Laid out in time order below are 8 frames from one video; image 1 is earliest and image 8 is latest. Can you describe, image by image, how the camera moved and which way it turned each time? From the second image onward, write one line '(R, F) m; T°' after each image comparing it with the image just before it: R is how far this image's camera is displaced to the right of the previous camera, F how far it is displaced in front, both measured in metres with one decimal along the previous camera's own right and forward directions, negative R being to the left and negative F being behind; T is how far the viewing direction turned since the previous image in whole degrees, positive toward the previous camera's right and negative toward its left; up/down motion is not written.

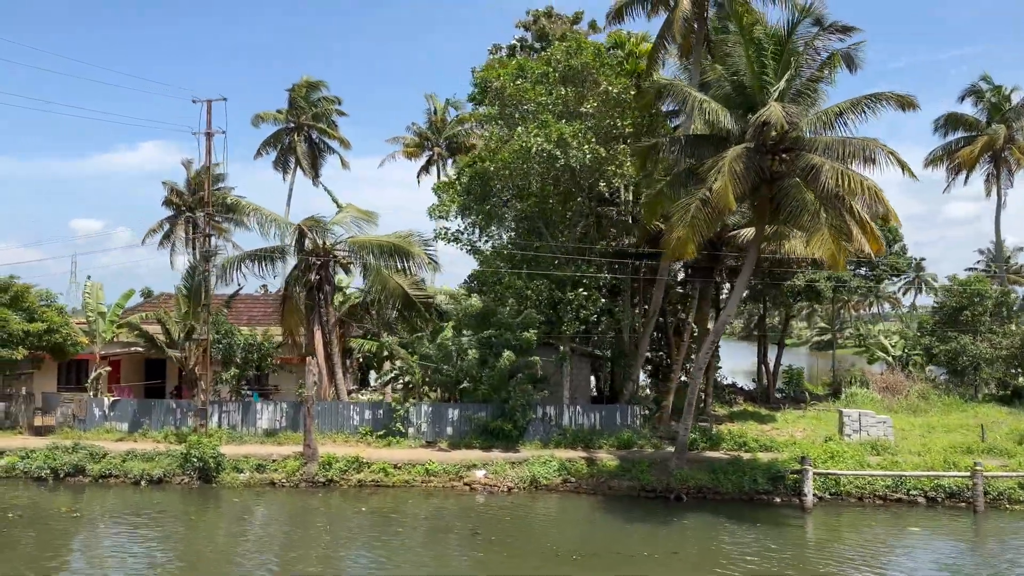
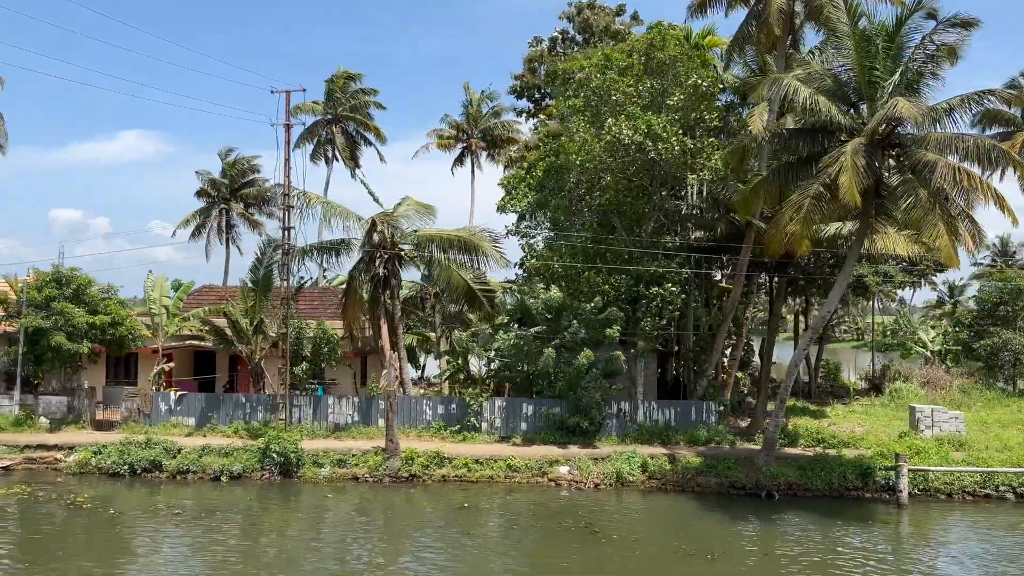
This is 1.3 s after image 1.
(-2.6, +0.2) m; +1°
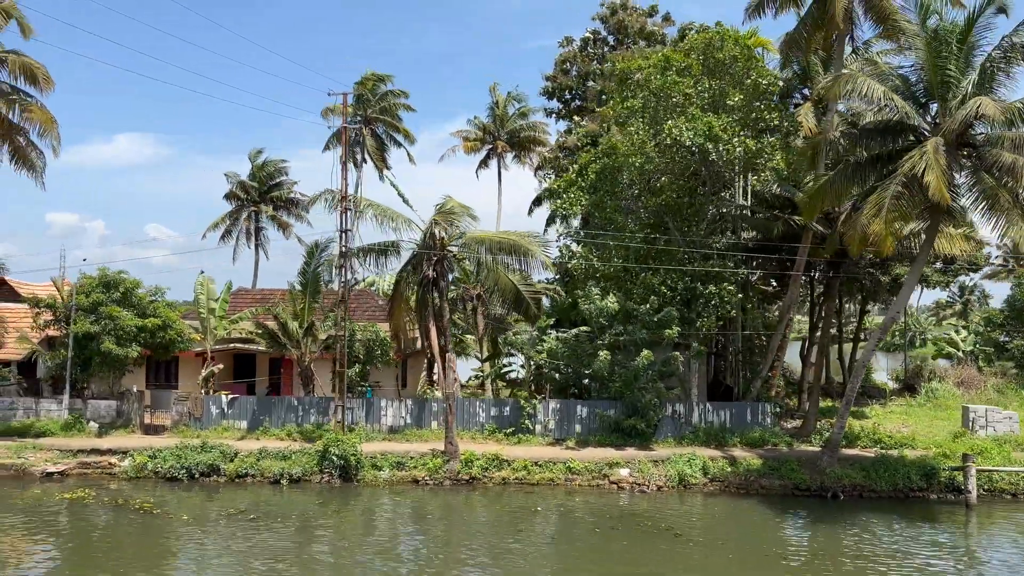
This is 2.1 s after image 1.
(-1.6, +0.1) m; 0°
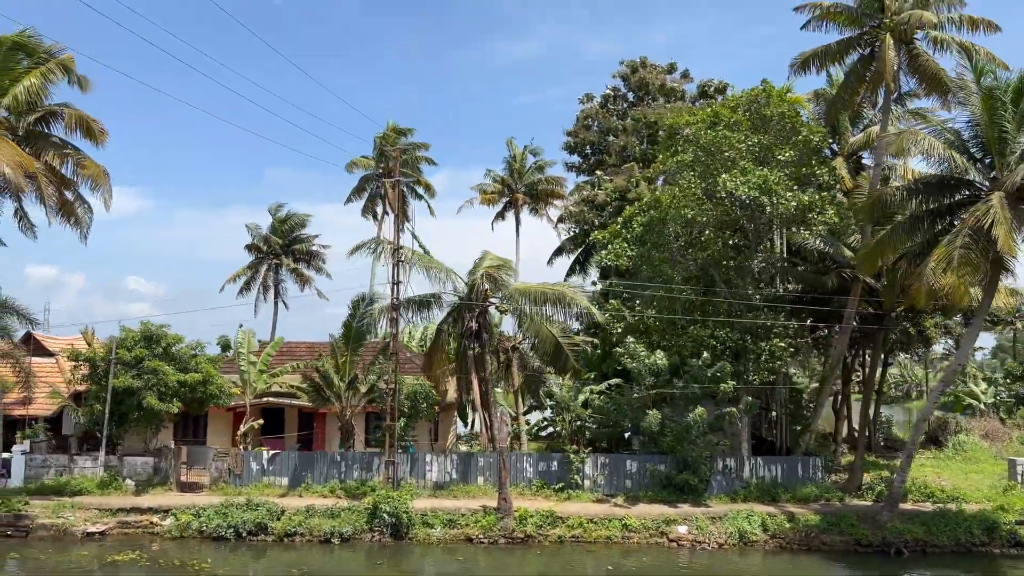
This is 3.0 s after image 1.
(-1.8, +0.1) m; +1°
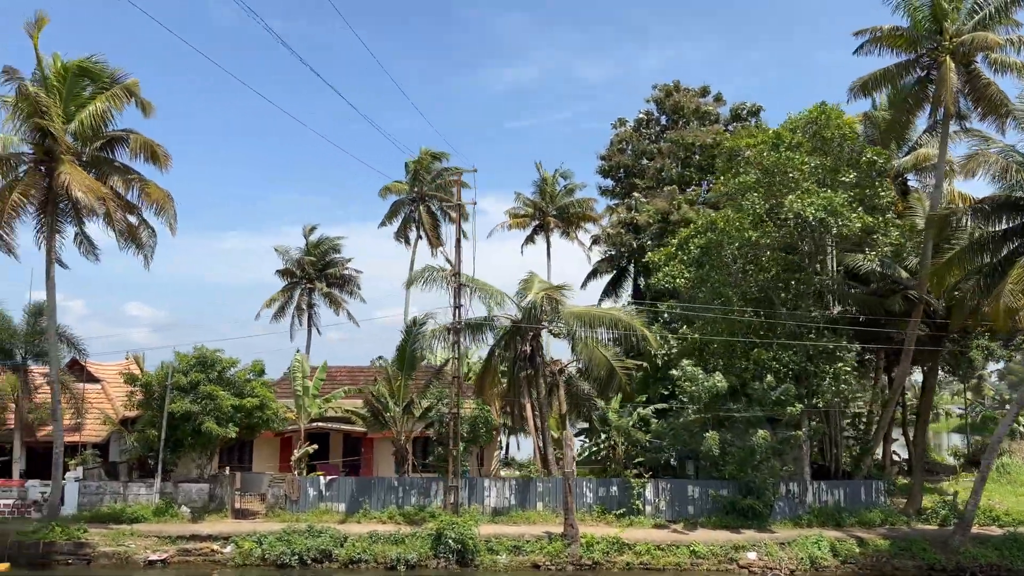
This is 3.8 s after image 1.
(-1.6, +0.1) m; 0°
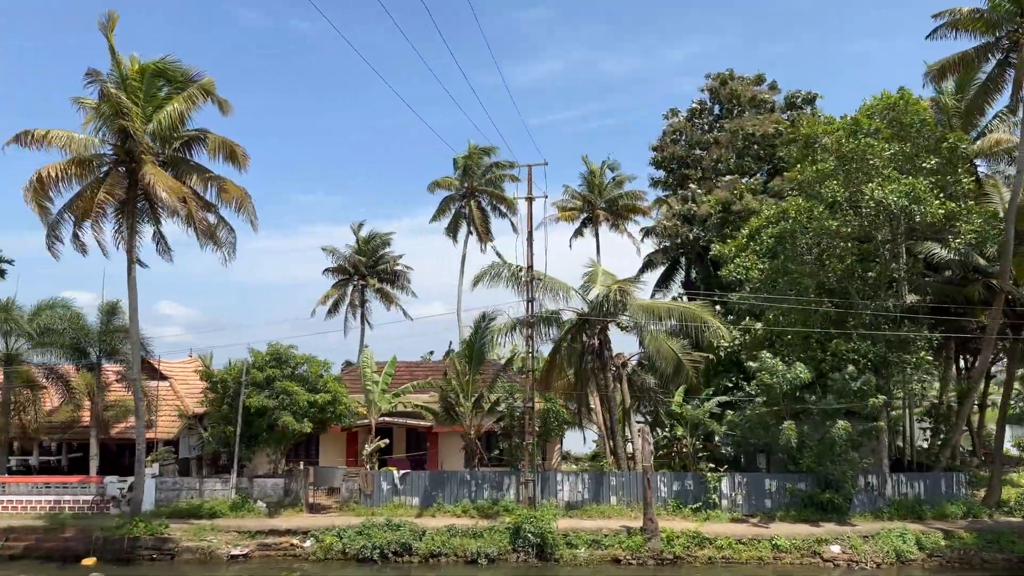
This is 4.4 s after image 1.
(-1.3, +0.1) m; -2°
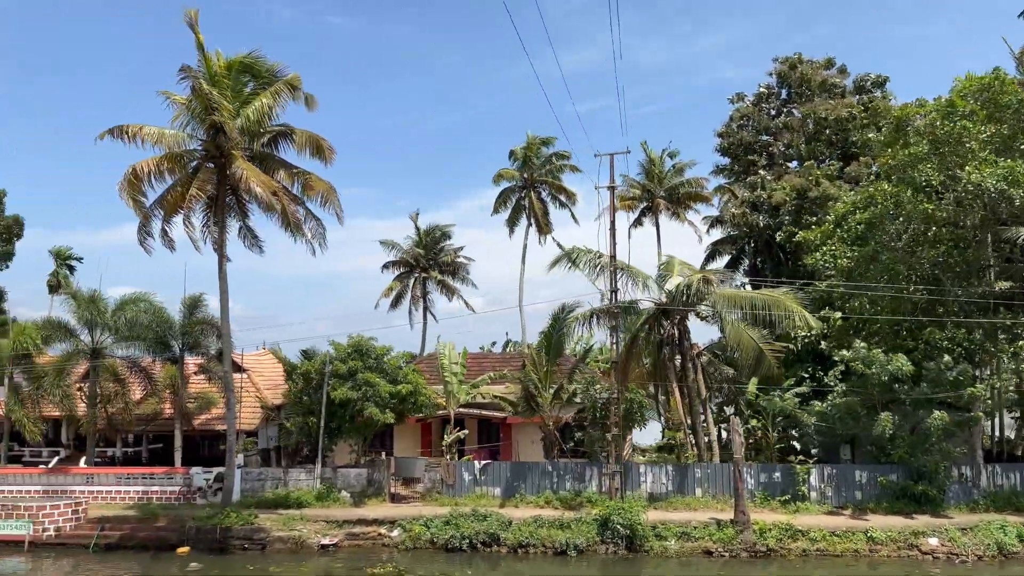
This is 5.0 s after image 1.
(-1.3, +0.1) m; -3°
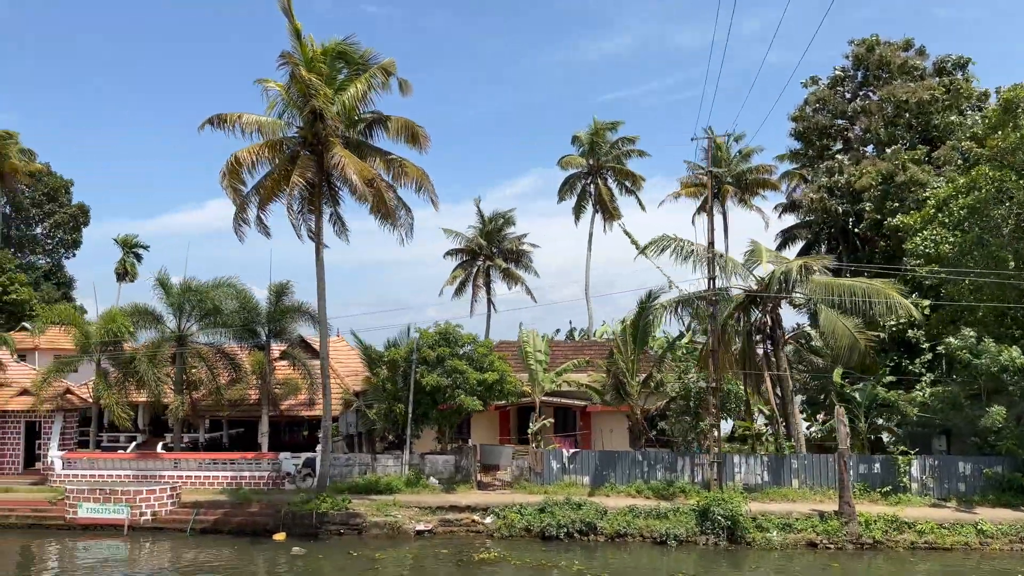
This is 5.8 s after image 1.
(-1.7, +0.2) m; -2°
